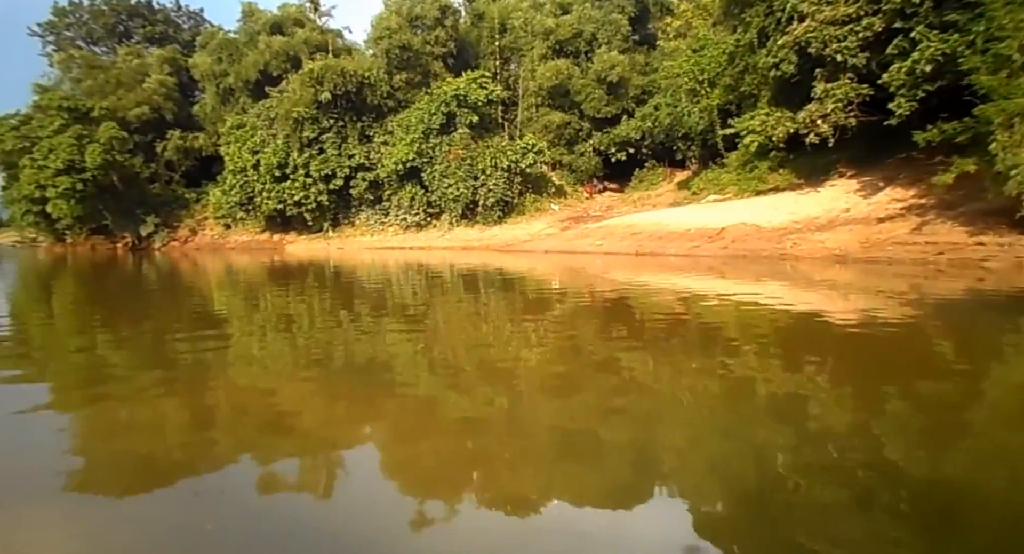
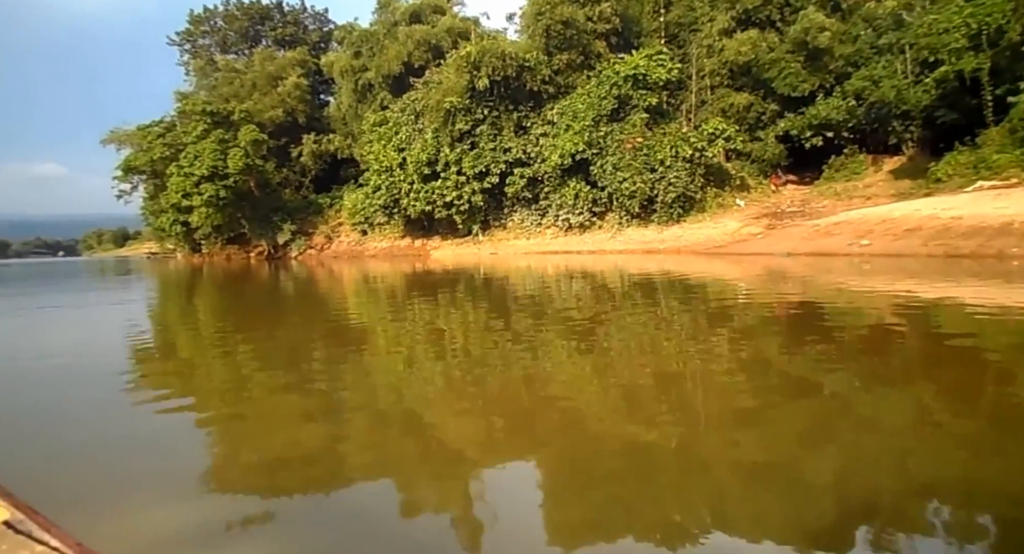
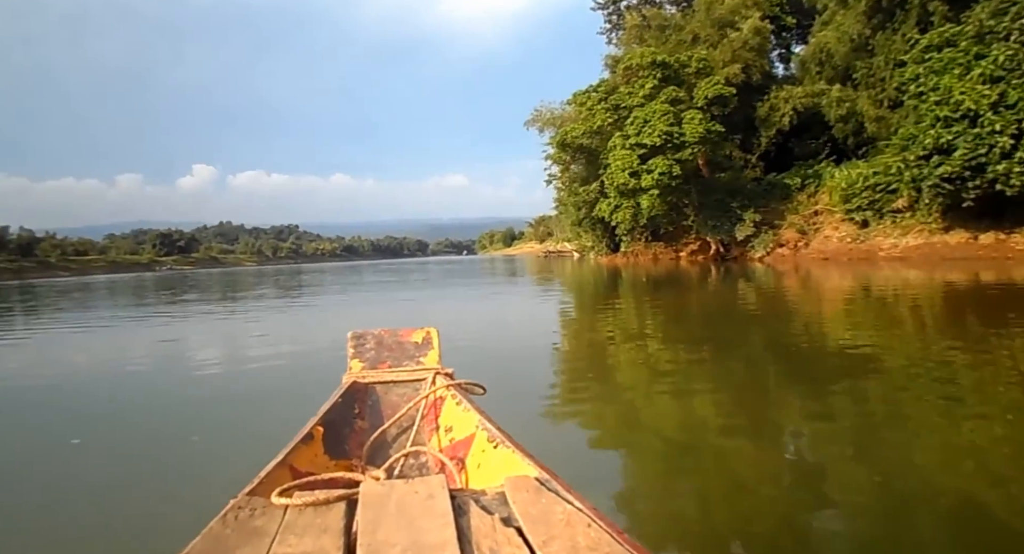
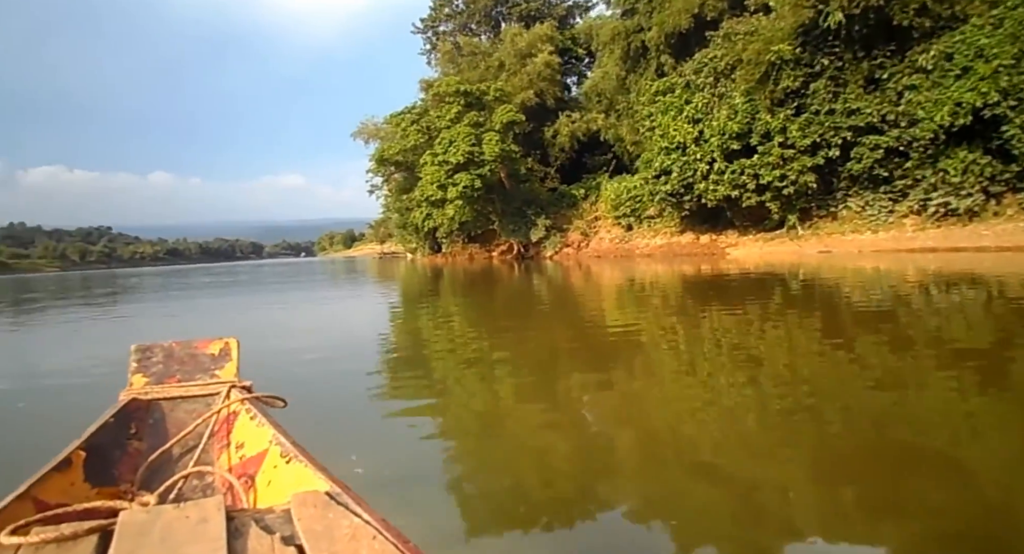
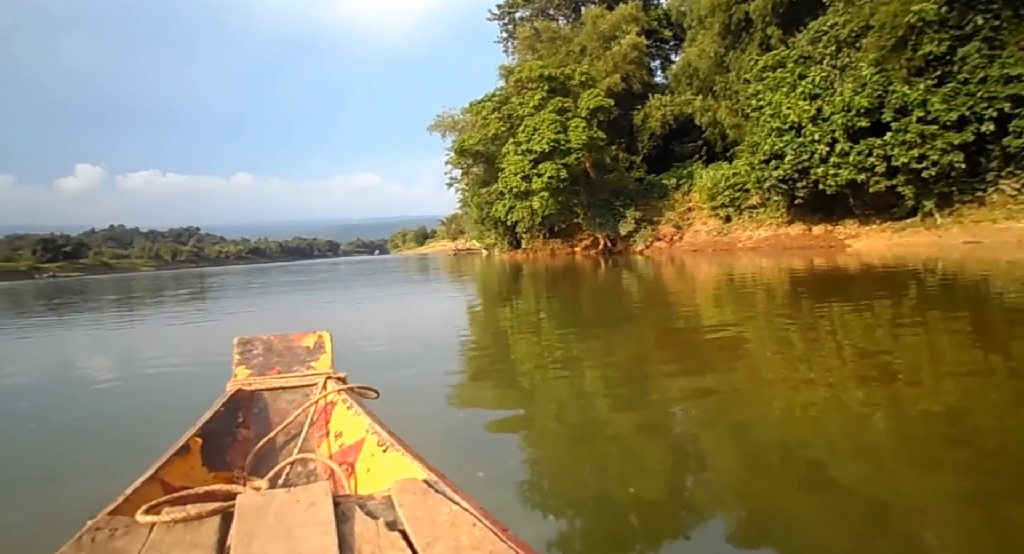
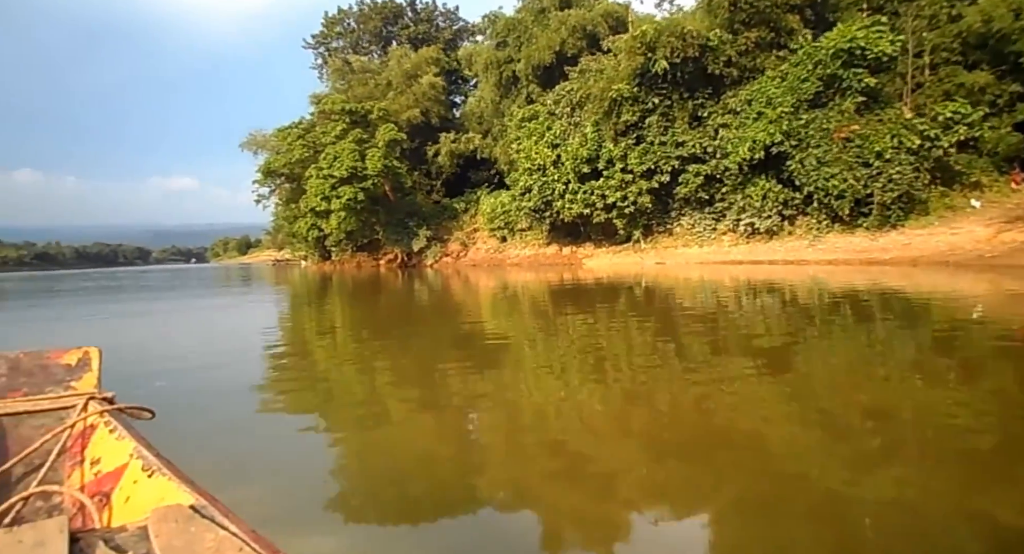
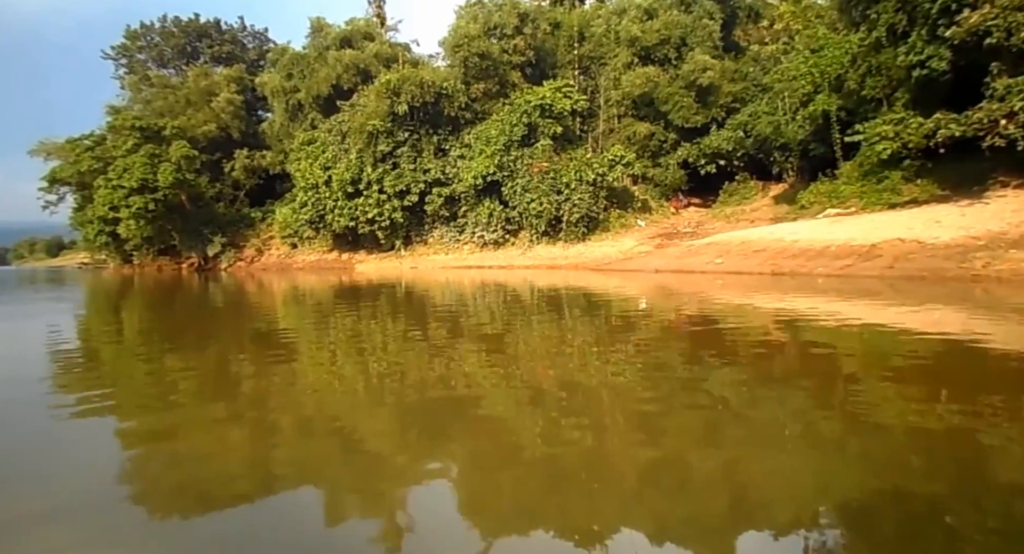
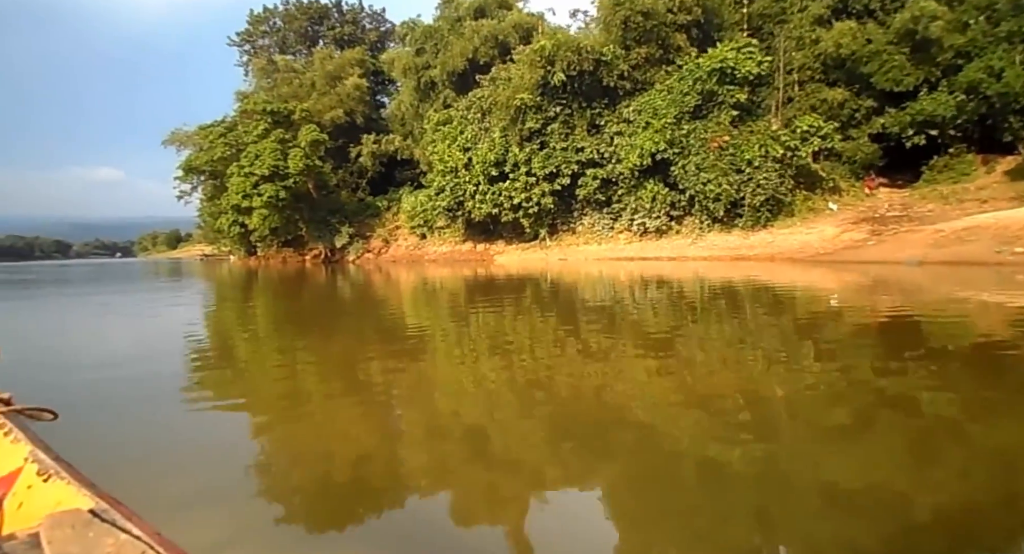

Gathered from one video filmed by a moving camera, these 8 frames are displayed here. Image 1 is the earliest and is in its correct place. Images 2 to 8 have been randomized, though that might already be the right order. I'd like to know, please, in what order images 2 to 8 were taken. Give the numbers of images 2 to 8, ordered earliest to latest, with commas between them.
7, 2, 8, 6, 4, 5, 3
